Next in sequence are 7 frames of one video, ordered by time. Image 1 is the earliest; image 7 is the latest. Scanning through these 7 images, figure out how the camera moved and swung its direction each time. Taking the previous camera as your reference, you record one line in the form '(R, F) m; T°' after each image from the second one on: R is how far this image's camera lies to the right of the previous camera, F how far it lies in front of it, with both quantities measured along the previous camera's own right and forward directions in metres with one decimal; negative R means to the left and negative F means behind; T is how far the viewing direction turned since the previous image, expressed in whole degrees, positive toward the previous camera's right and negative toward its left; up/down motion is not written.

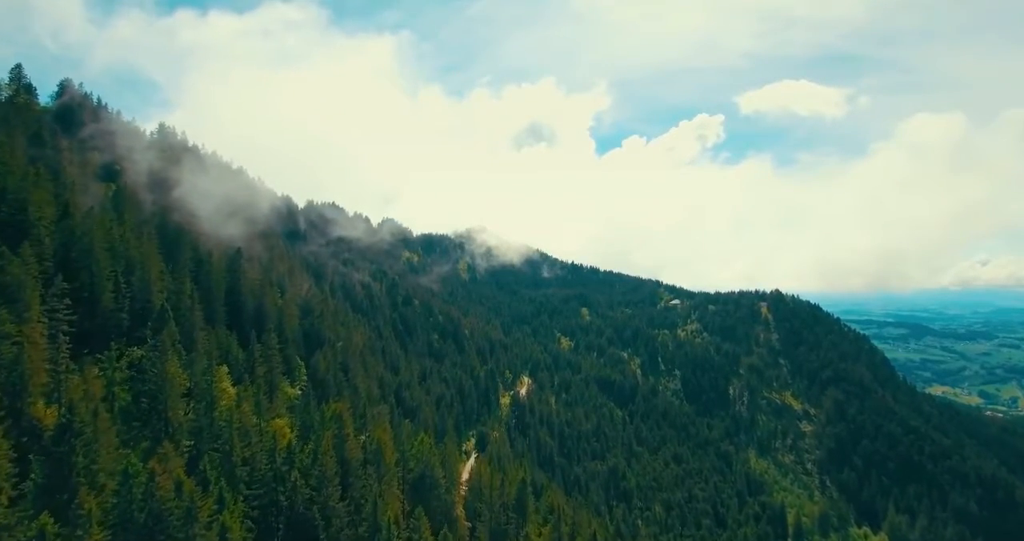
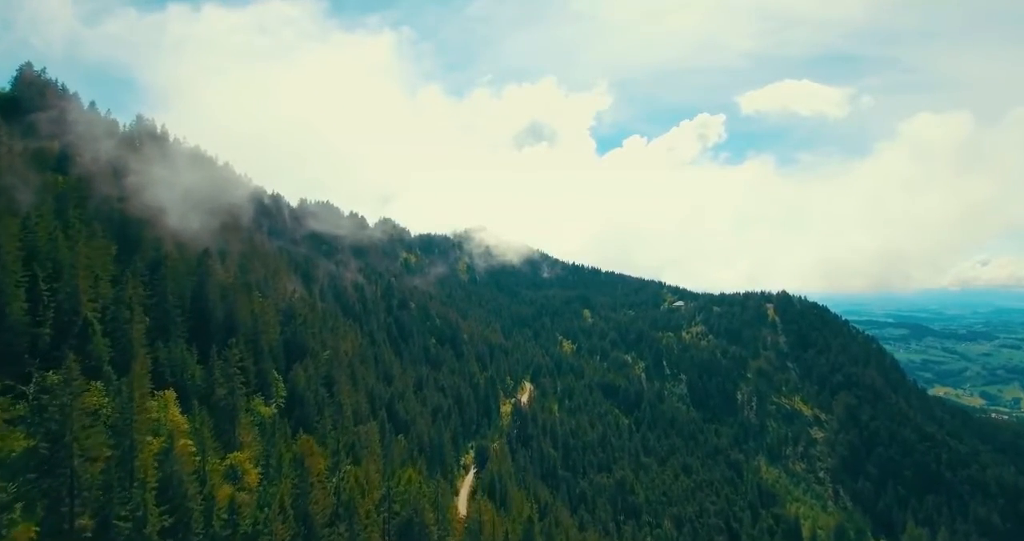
(-0.5, +12.5) m; 0°
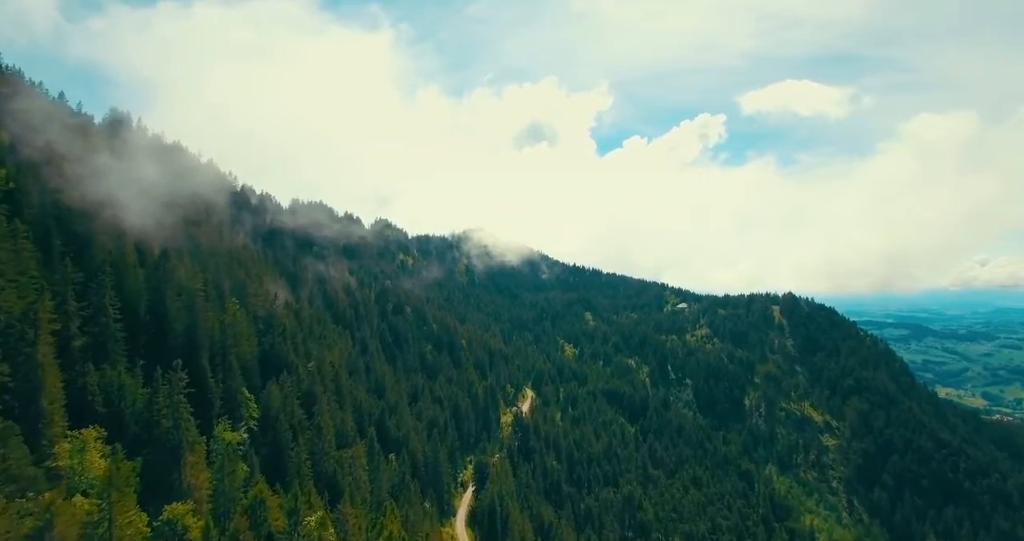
(-0.4, +12.1) m; 0°
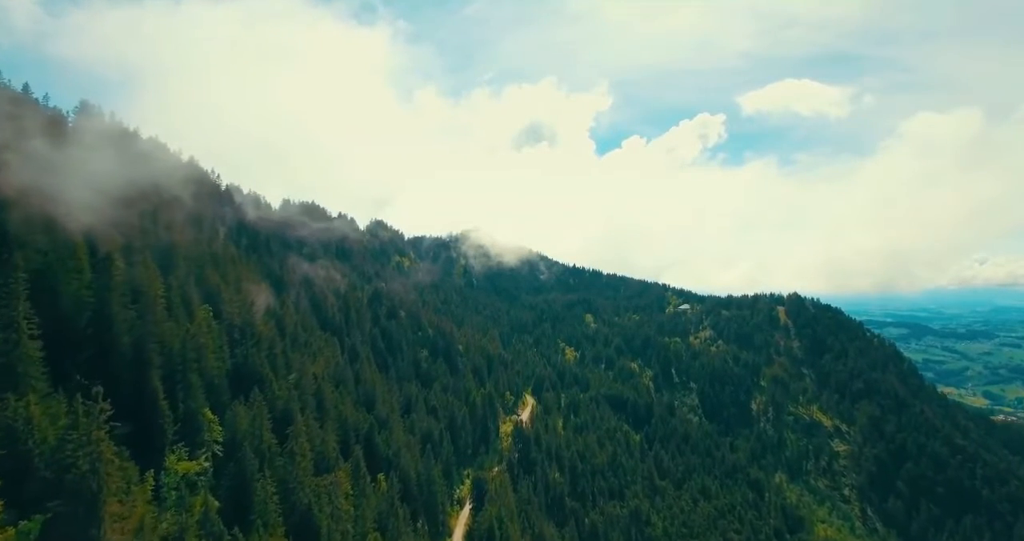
(0.0, +11.0) m; 0°
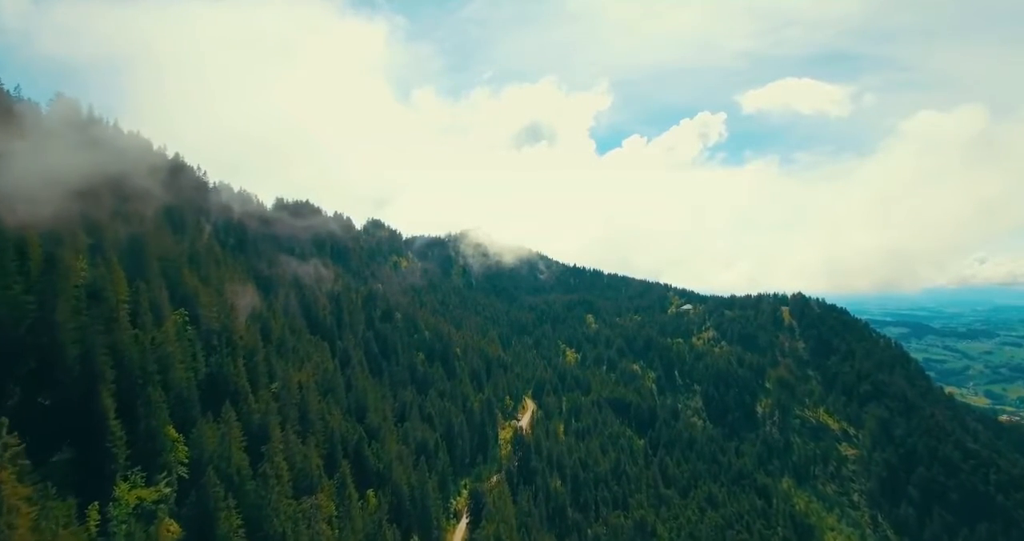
(+0.2, +8.2) m; 0°
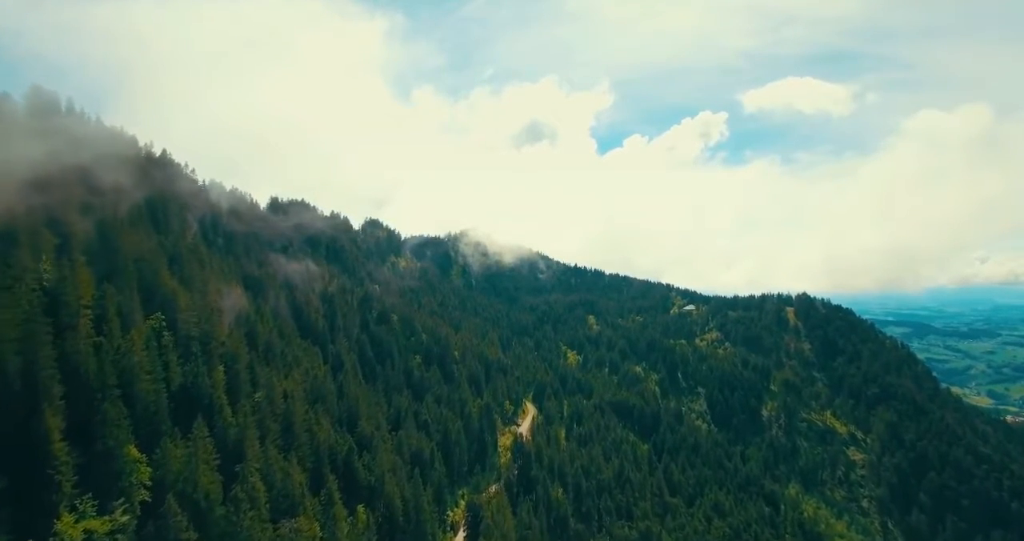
(+0.3, +7.0) m; 0°
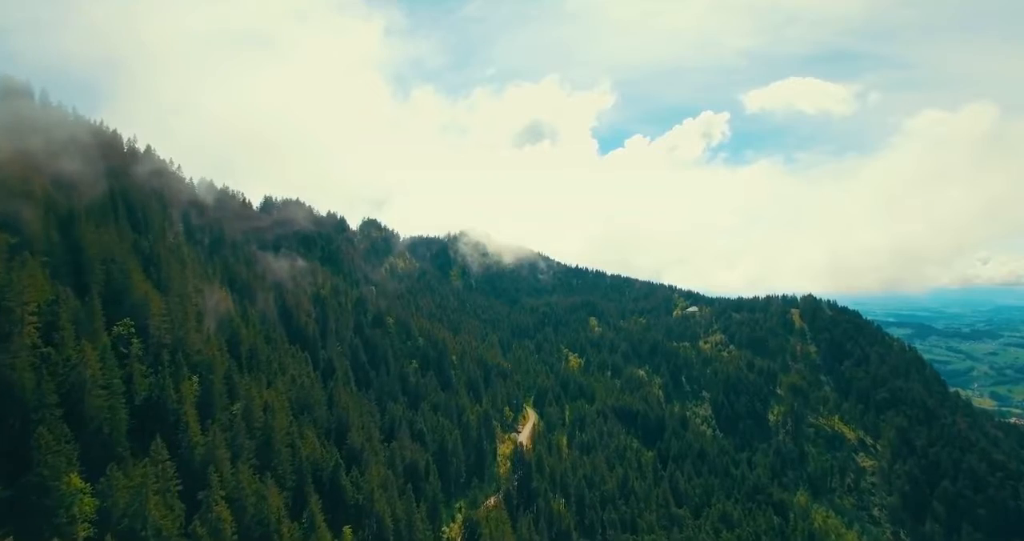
(+0.3, +8.2) m; 0°
